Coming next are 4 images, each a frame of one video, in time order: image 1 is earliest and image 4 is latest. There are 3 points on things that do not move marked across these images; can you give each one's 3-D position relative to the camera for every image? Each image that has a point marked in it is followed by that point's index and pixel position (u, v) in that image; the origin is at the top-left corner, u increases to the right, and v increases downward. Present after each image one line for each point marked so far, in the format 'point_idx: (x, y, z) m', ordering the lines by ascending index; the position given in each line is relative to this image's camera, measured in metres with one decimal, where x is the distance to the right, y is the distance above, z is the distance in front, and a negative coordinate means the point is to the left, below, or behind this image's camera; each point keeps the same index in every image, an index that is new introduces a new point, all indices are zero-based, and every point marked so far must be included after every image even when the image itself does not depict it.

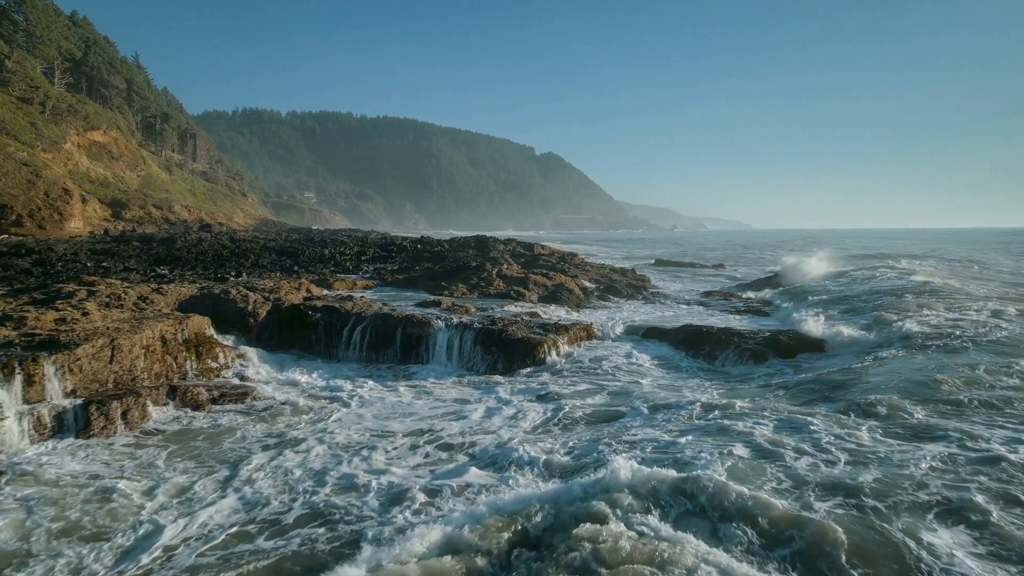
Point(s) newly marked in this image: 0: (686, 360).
0: (+4.6, -1.9, +13.2) m
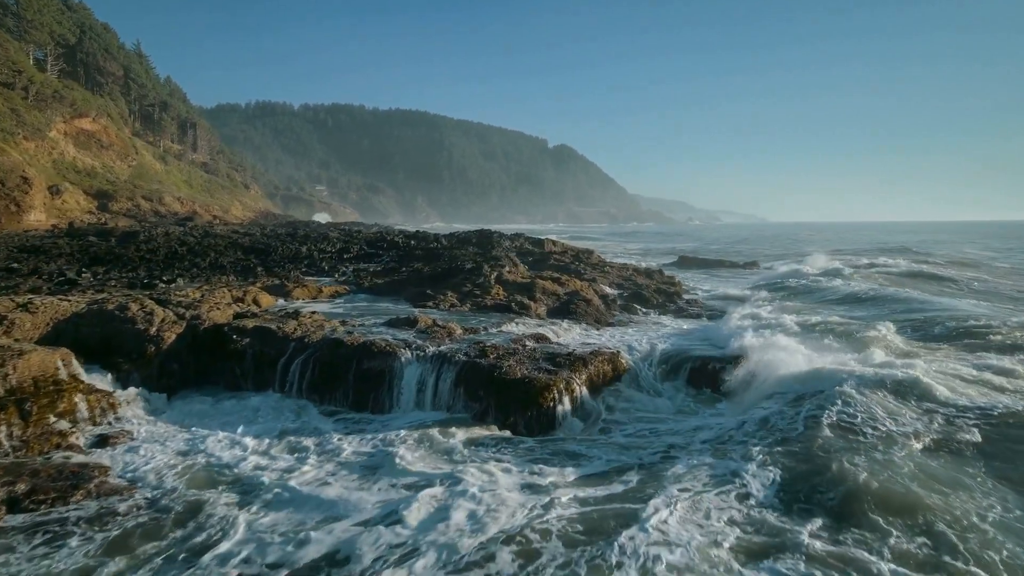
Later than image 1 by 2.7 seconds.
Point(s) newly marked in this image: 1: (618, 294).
0: (+4.6, -2.3, +9.4) m
1: (+3.8, -0.2, +17.6) m
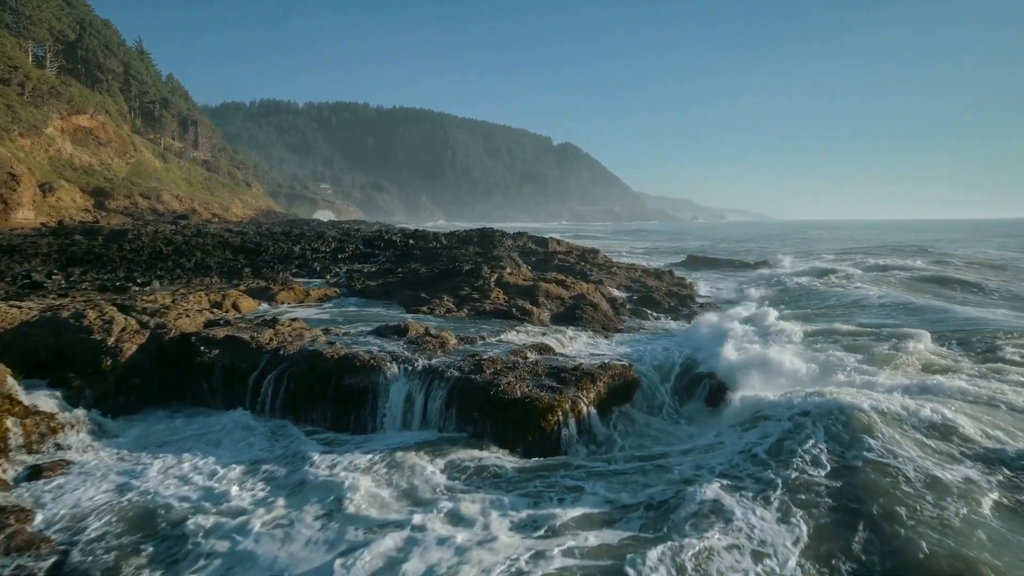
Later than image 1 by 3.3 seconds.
0: (+4.5, -2.4, +8.3) m
1: (+3.8, -0.3, +16.5) m
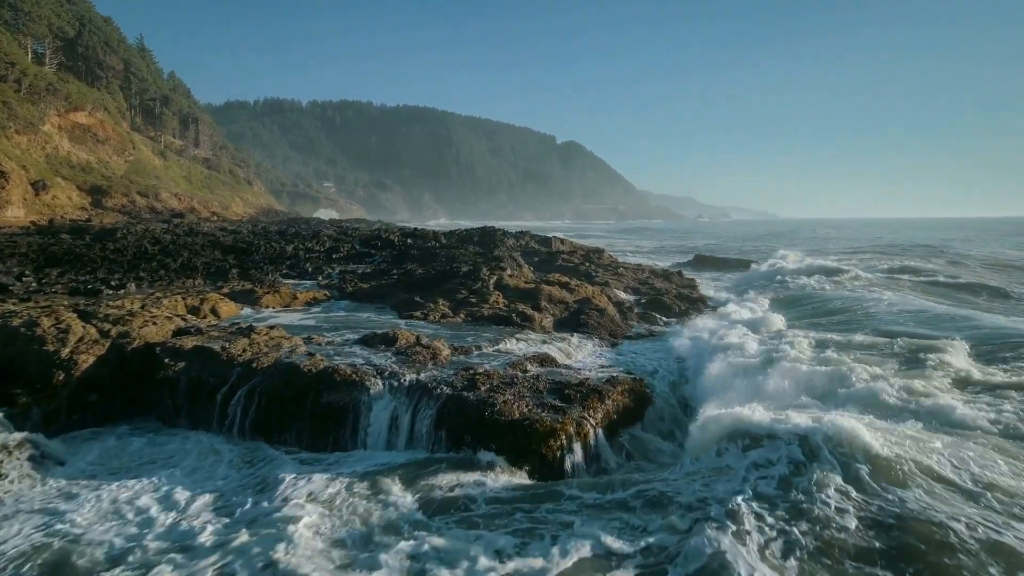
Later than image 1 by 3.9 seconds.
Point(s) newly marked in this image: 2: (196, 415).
0: (+4.5, -2.5, +7.4) m
1: (+3.9, -0.4, +15.6) m
2: (-5.0, -2.0, +7.8) m
